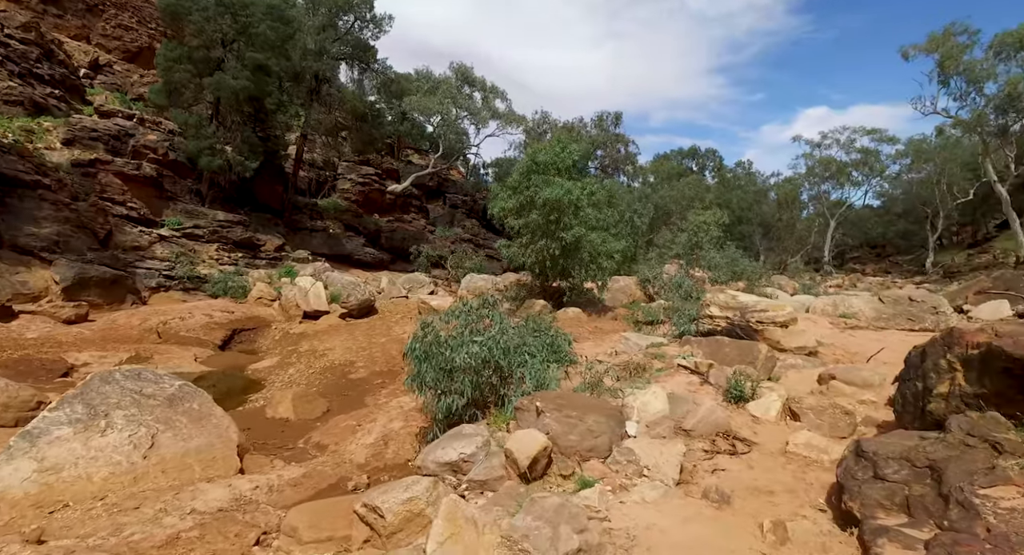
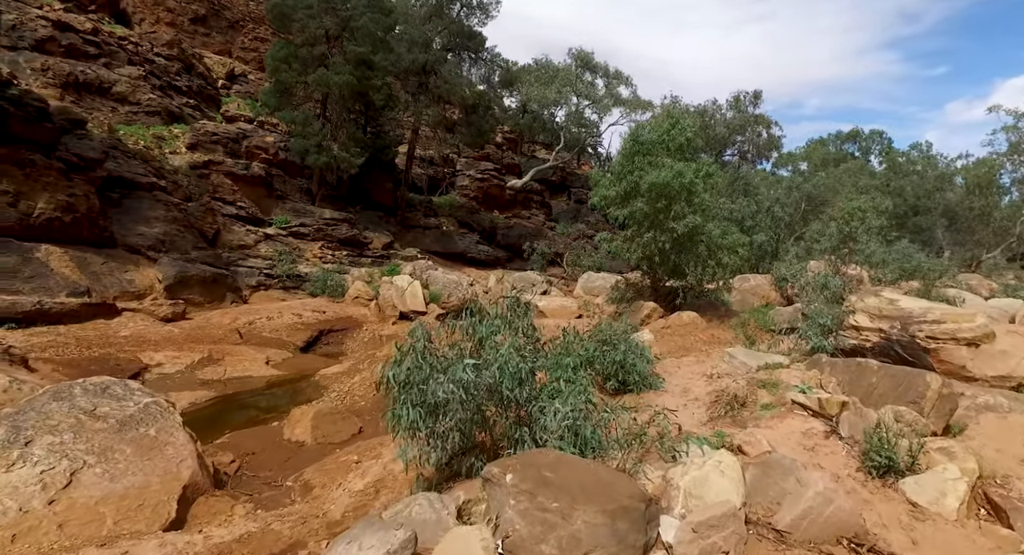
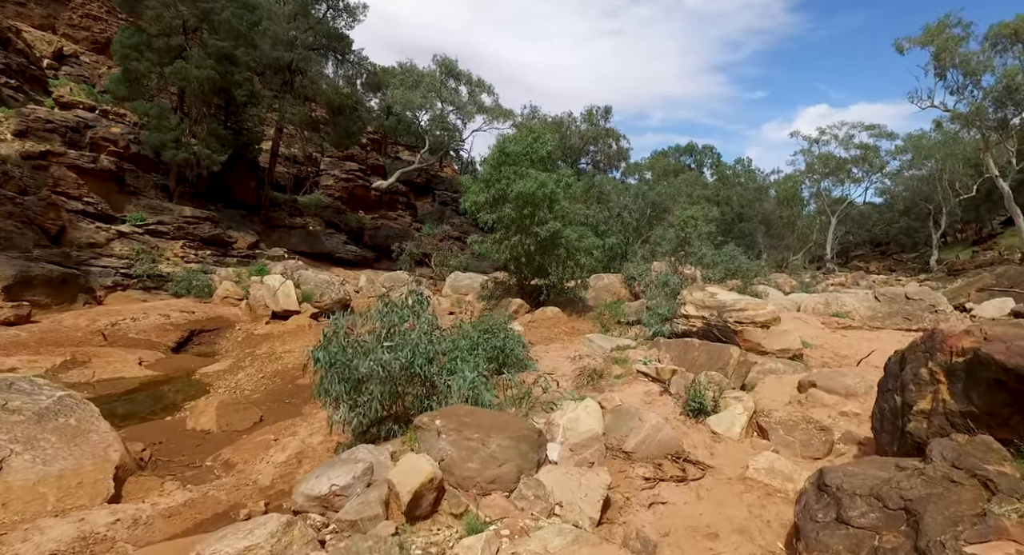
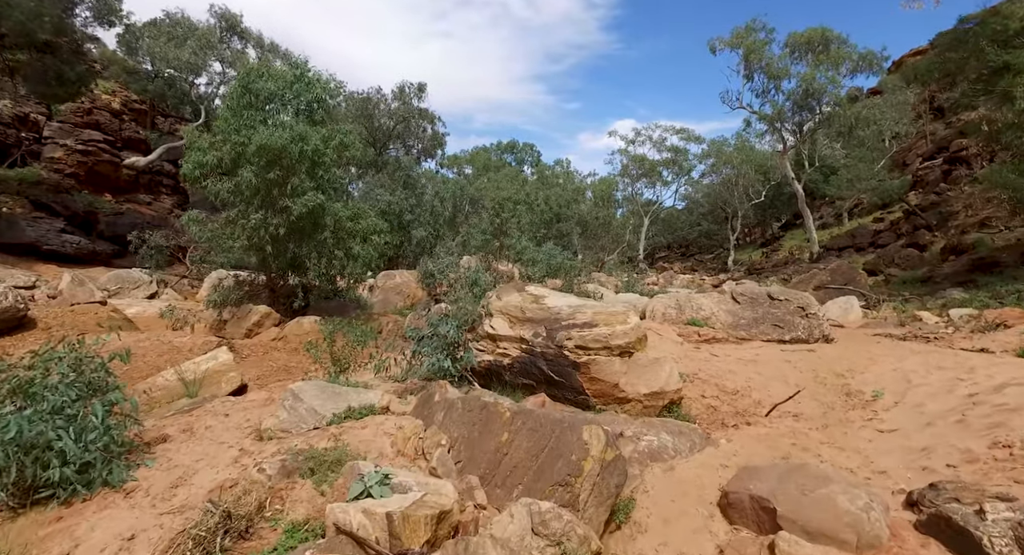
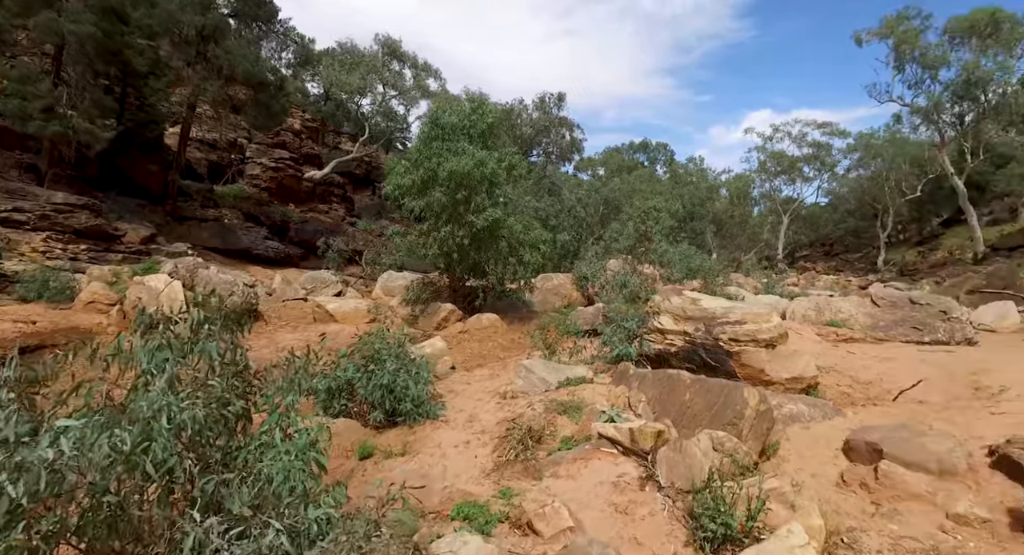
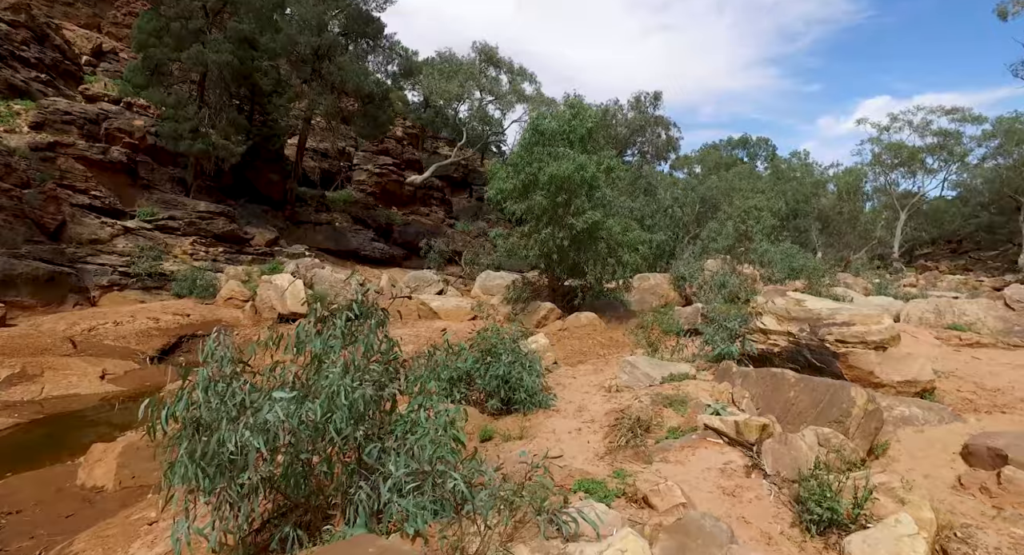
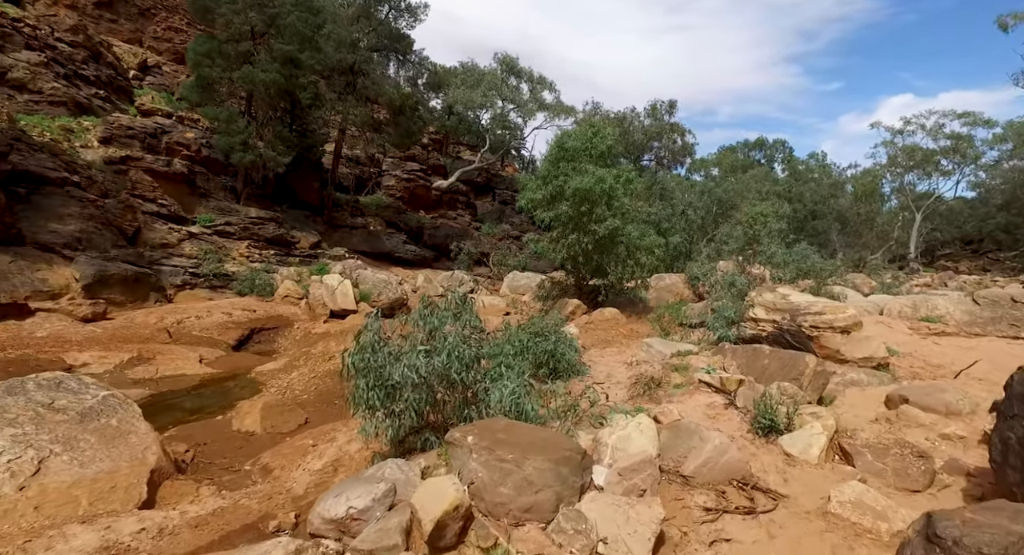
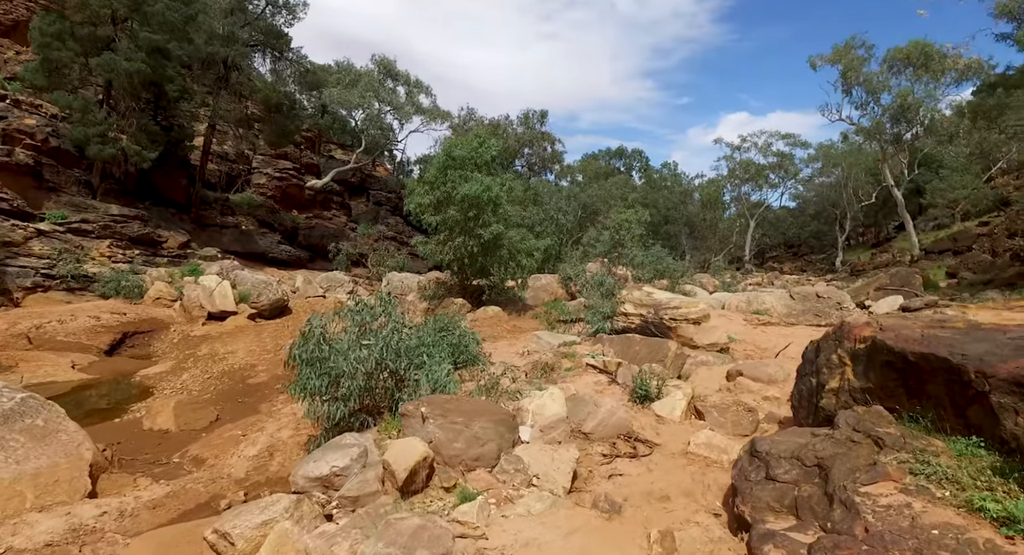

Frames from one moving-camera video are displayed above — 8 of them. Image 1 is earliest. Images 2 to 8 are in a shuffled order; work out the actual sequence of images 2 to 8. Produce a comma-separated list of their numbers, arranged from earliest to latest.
8, 3, 7, 2, 6, 5, 4
